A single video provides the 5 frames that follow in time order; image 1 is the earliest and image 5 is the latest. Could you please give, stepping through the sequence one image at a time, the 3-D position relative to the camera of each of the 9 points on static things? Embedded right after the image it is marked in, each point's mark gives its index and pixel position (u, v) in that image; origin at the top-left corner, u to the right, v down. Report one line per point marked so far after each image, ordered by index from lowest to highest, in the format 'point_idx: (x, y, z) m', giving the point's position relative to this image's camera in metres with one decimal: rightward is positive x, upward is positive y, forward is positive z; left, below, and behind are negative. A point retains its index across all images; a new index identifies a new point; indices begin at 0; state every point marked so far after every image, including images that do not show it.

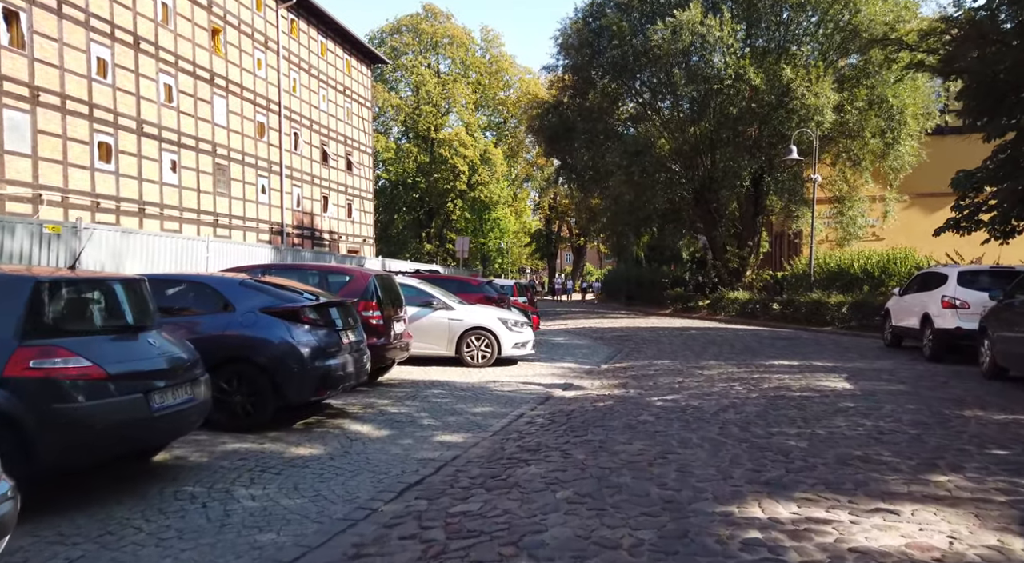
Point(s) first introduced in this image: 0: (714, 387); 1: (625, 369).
0: (+2.4, -1.2, +9.7) m
1: (+1.8, -1.4, +13.0) m
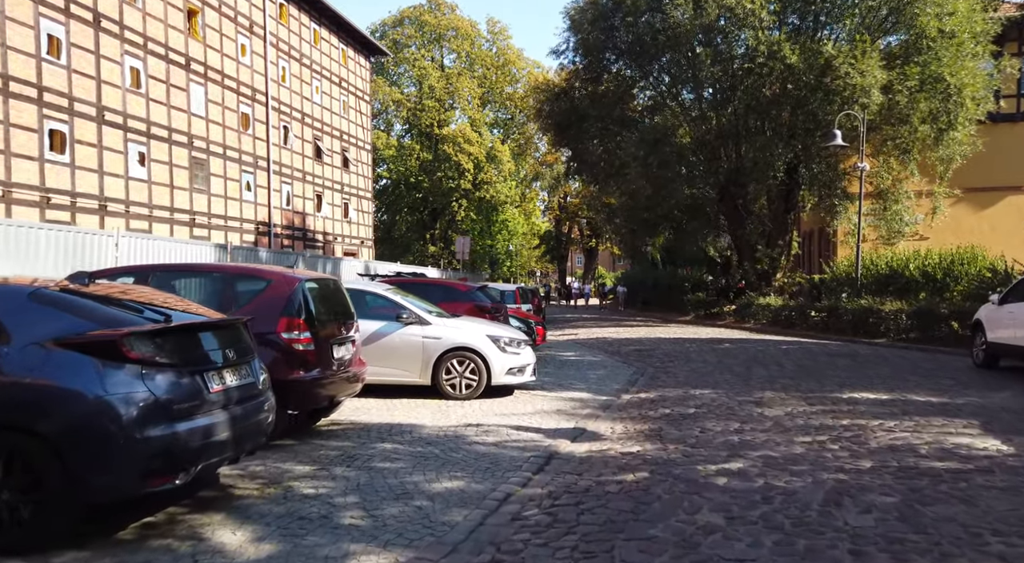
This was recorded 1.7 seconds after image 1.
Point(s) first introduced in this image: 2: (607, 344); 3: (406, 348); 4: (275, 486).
0: (+2.2, -1.3, +6.6) m
1: (+1.7, -1.4, +9.9) m
2: (+2.3, -1.5, +19.9) m
3: (-1.3, -0.8, +10.0) m
4: (-1.6, -1.4, +5.7) m
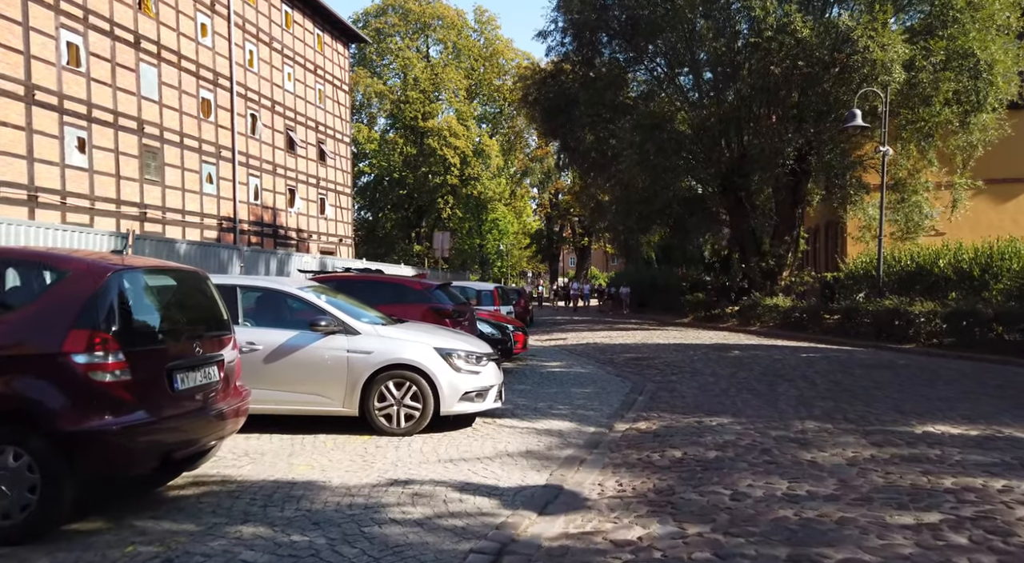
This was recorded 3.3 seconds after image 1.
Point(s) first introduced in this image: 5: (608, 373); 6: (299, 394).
0: (+1.9, -1.2, +4.0) m
1: (+1.3, -1.4, +7.3) m
2: (+1.8, -1.5, +17.3) m
3: (-1.7, -0.7, +7.4) m
4: (-2.0, -1.3, +3.1) m
5: (+1.6, -1.5, +13.5) m
6: (-1.9, -1.0, +7.4) m
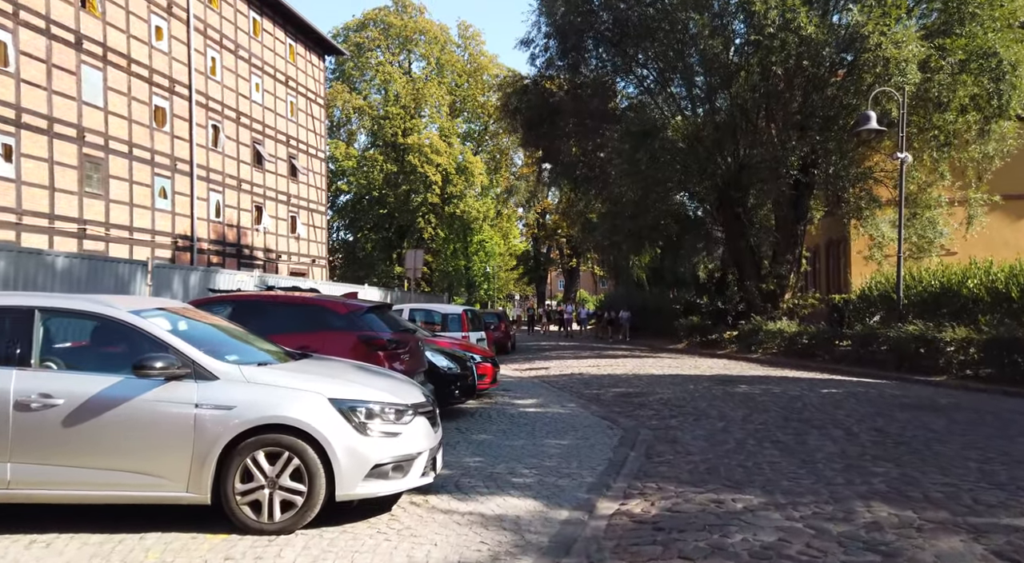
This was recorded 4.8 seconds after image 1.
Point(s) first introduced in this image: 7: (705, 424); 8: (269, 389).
0: (+1.5, -1.3, +1.6) m
1: (+0.9, -1.5, +4.9) m
2: (+1.3, -1.9, +14.9) m
3: (-2.1, -0.9, +4.9) m
4: (-2.3, -1.3, +0.6) m
5: (+1.1, -1.8, +11.1) m
6: (-2.3, -1.1, +4.9) m
7: (+2.3, -1.7, +9.7) m
8: (-1.5, -0.6, +5.1) m
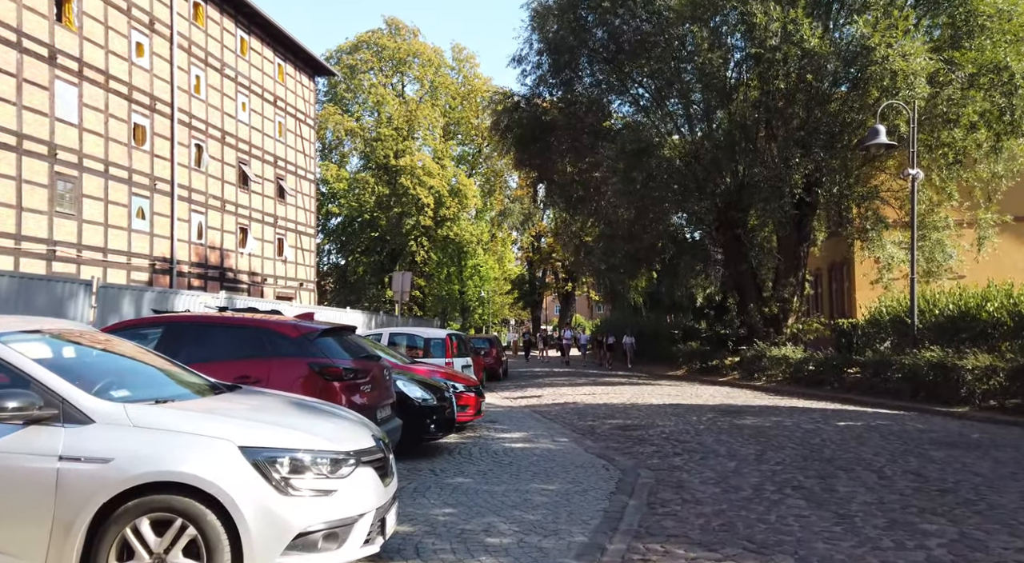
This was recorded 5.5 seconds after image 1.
0: (+1.3, -1.2, +0.4) m
1: (+0.7, -1.6, +3.7) m
2: (+1.1, -2.2, +13.7) m
3: (-2.2, -0.9, +3.7) m
4: (-2.5, -1.3, -0.6) m
5: (+0.9, -2.0, +9.9) m
6: (-2.5, -1.2, +3.7) m
7: (+2.1, -1.9, +8.5) m
8: (-1.7, -0.7, +3.9) m
